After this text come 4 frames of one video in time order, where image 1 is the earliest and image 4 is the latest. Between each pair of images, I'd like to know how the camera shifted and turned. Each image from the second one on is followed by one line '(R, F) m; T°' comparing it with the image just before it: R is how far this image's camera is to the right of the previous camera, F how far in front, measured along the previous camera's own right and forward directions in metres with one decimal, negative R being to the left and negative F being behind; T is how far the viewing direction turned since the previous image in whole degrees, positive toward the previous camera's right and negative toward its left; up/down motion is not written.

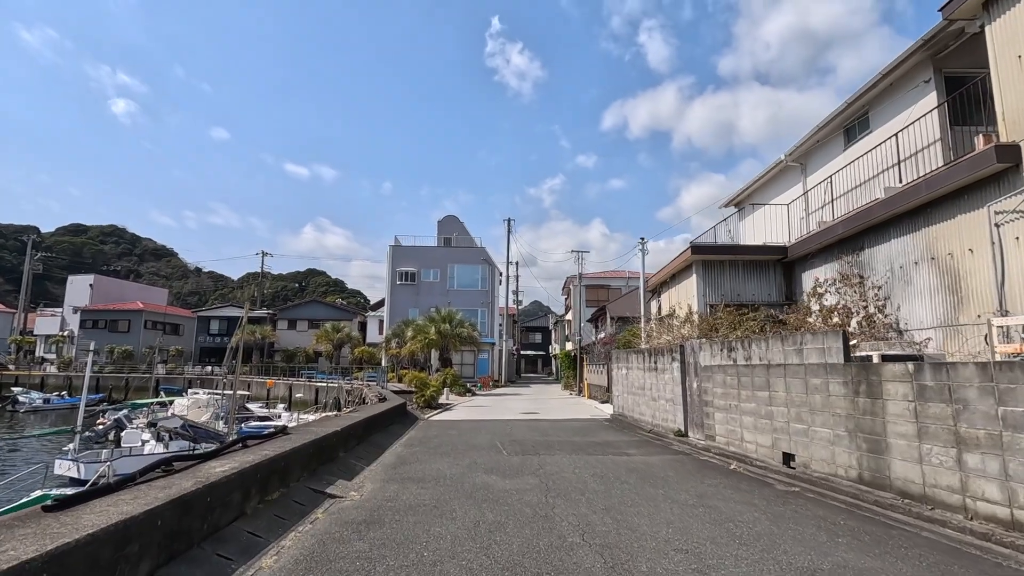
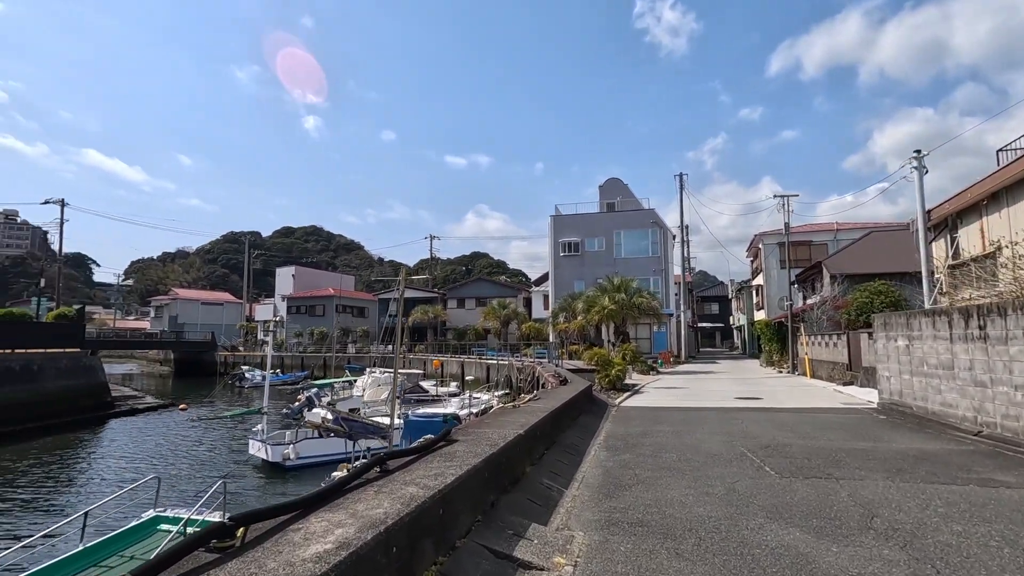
(-1.0, +2.7) m; -17°
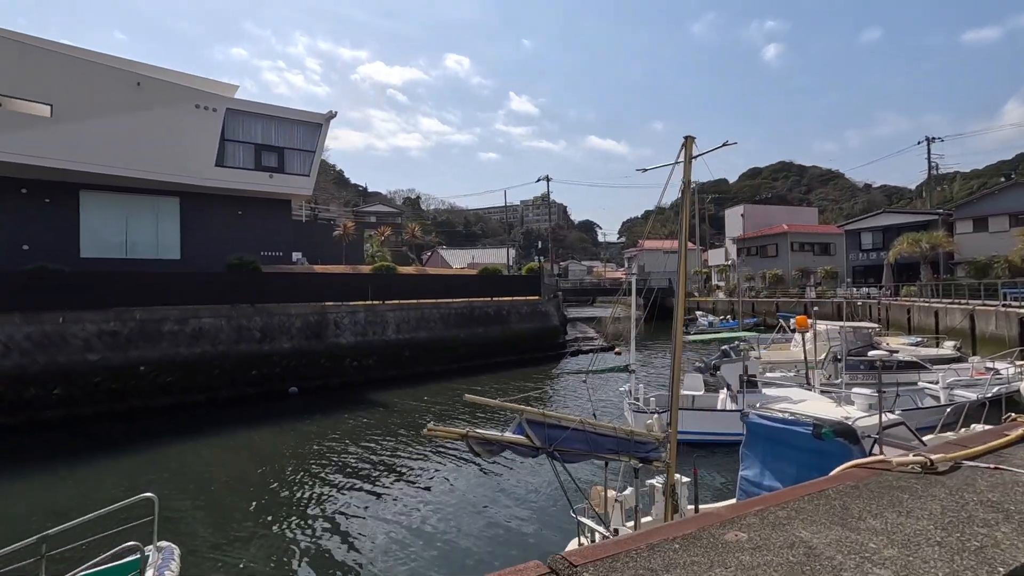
(+0.6, +4.5) m; -48°
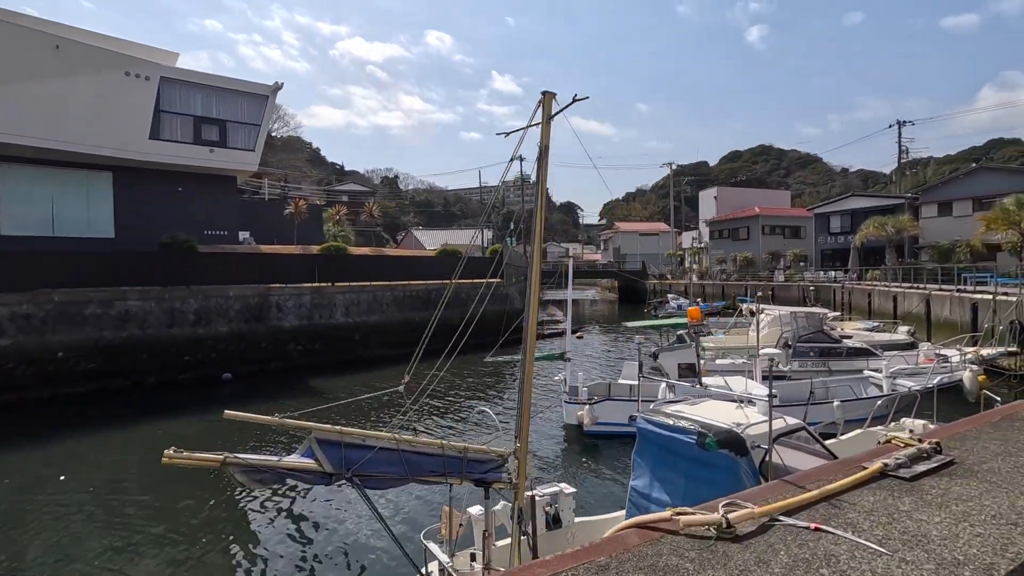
(+1.1, +0.7) m; +2°
